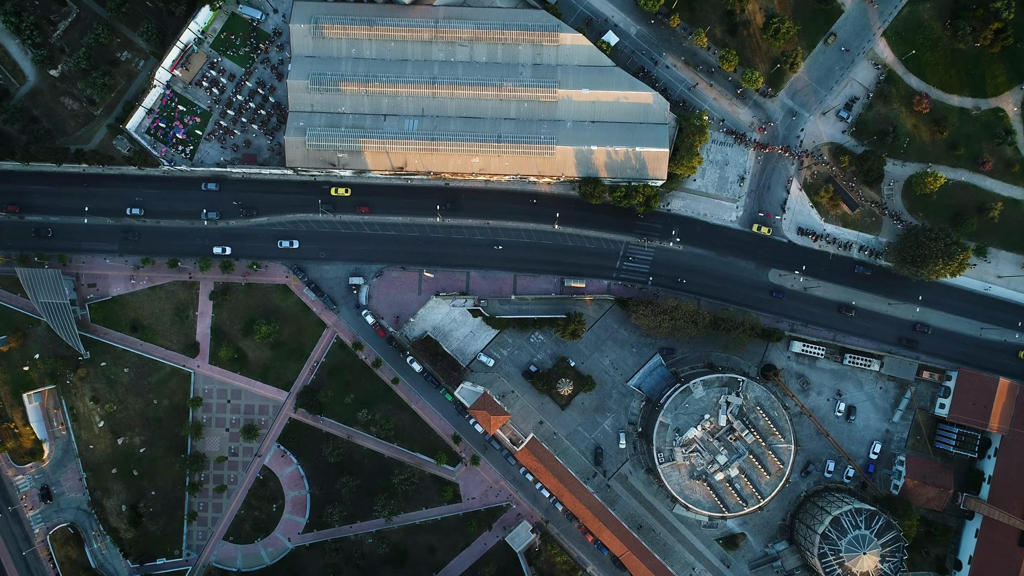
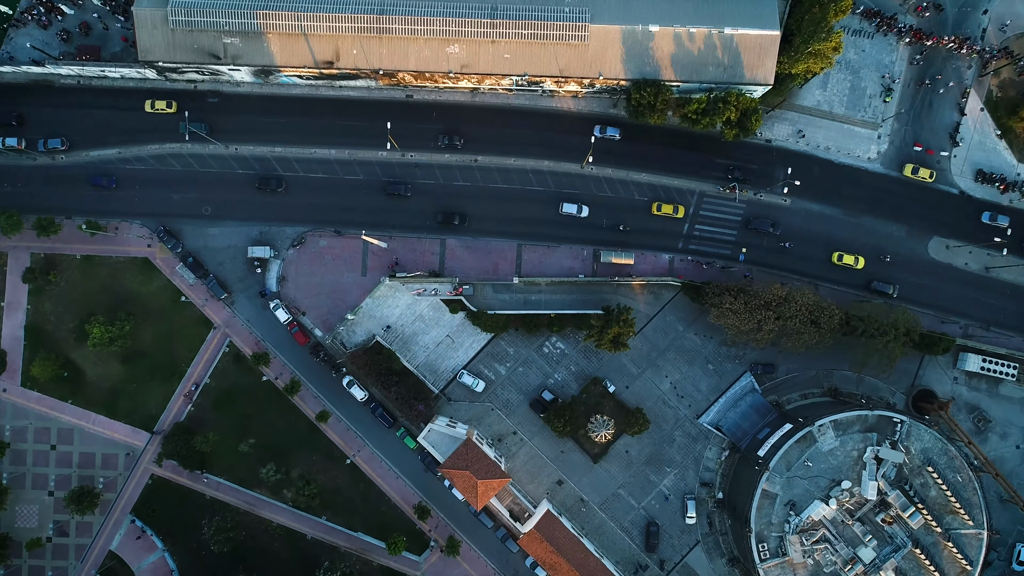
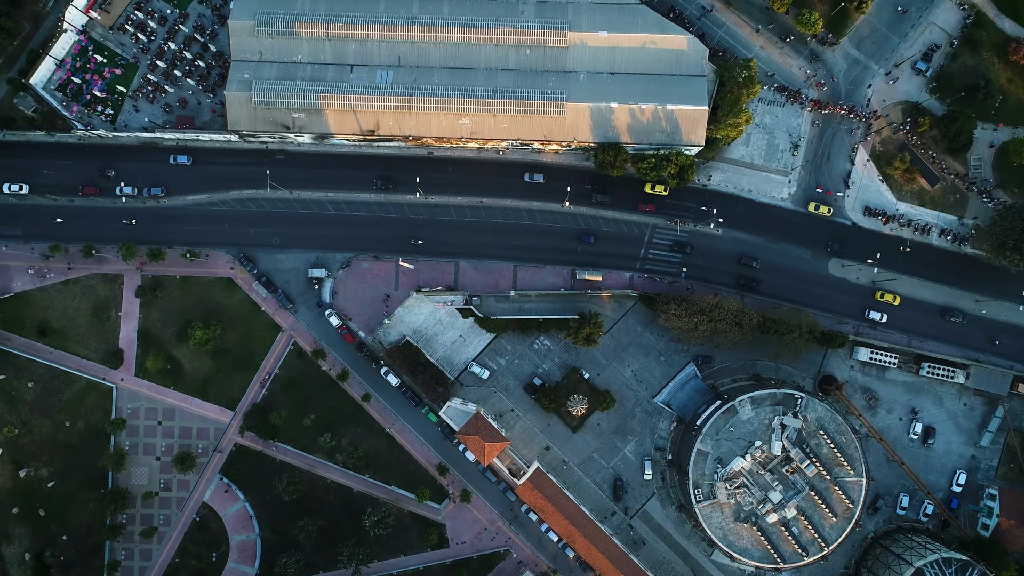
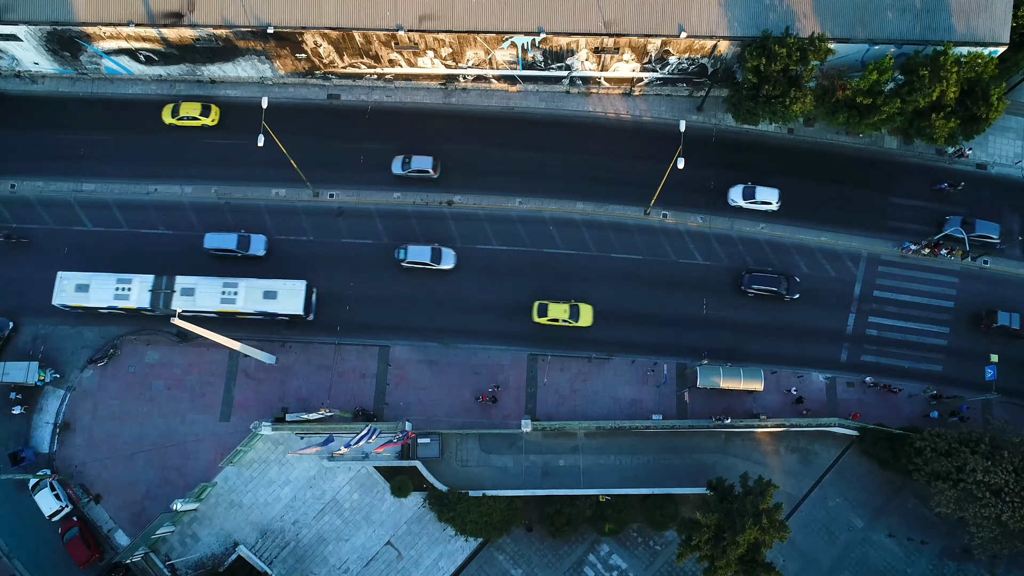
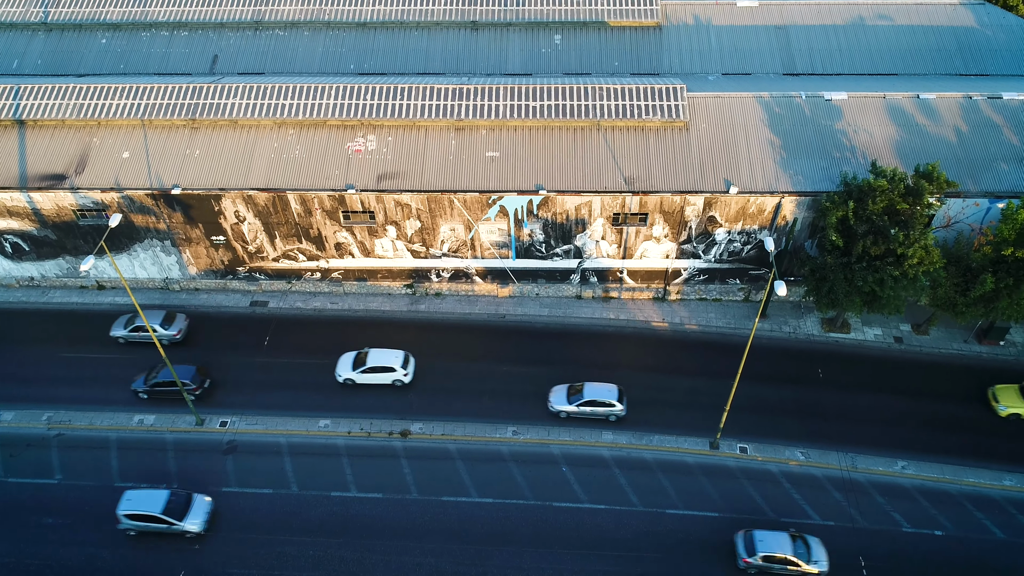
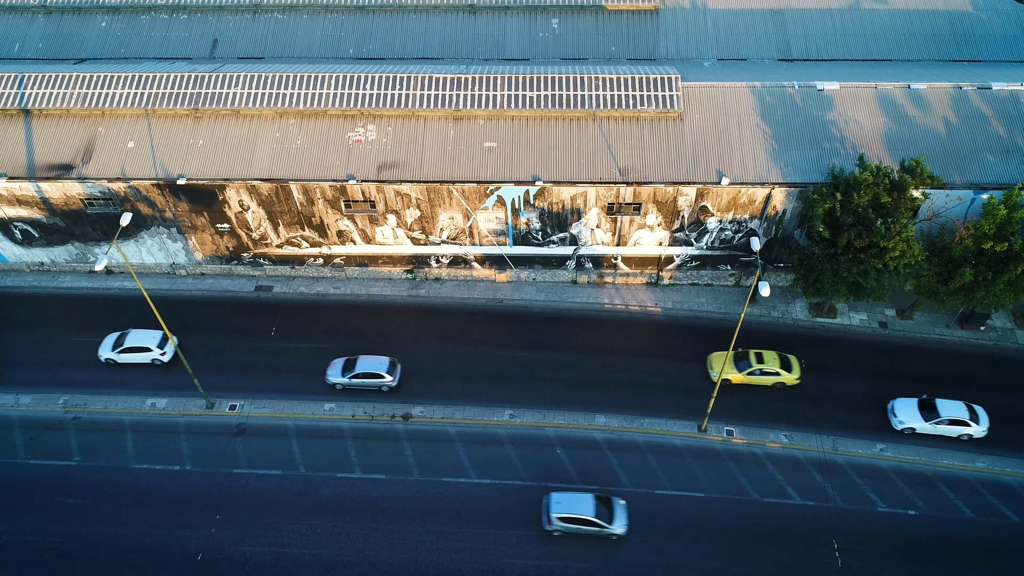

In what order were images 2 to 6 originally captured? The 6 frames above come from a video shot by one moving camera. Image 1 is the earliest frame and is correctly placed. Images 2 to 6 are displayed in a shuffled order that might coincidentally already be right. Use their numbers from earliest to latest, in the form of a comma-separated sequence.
3, 2, 4, 6, 5
